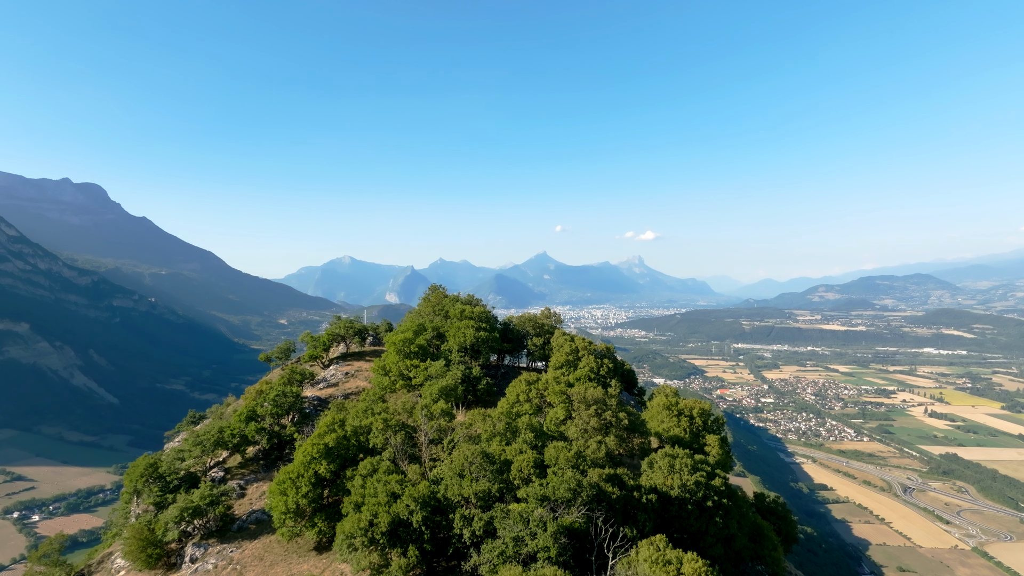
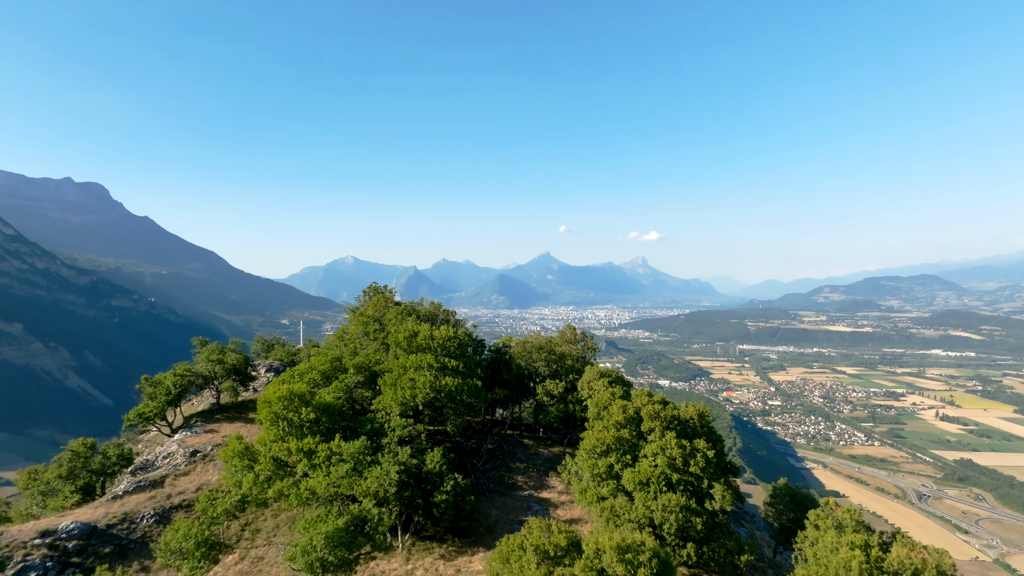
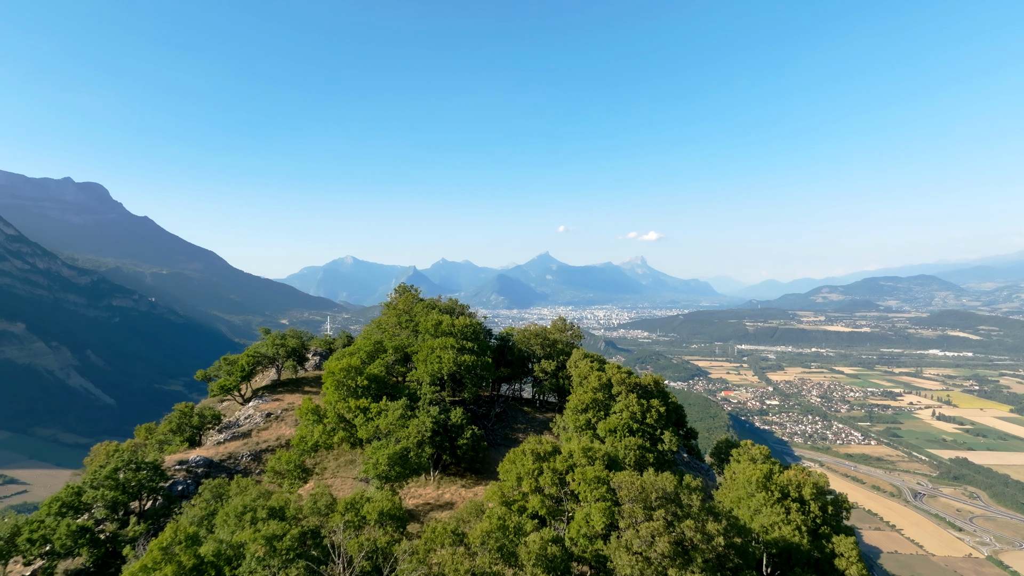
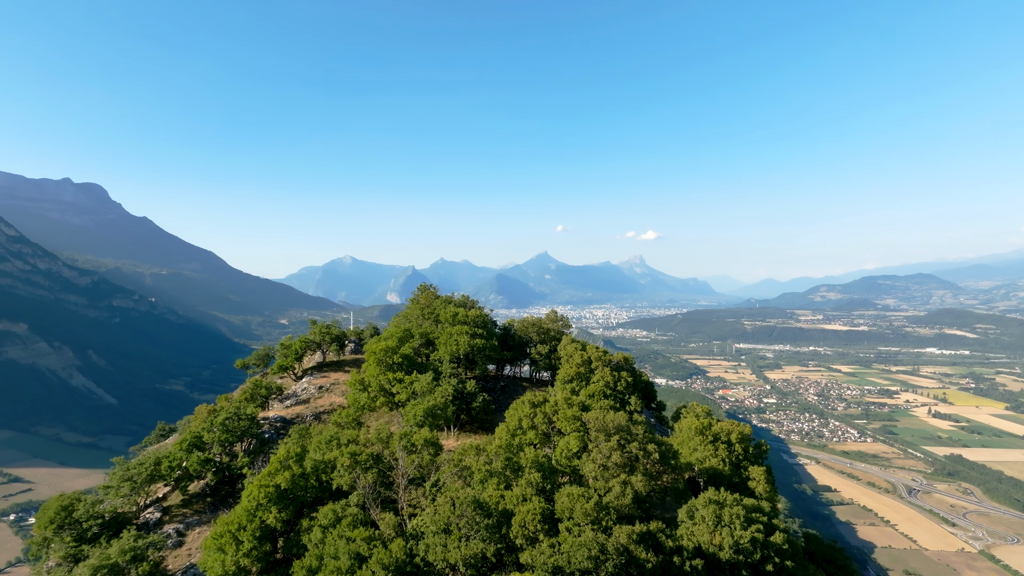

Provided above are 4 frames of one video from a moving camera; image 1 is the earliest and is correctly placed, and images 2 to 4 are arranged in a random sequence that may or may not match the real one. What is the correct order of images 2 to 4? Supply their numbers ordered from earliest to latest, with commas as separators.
4, 3, 2
